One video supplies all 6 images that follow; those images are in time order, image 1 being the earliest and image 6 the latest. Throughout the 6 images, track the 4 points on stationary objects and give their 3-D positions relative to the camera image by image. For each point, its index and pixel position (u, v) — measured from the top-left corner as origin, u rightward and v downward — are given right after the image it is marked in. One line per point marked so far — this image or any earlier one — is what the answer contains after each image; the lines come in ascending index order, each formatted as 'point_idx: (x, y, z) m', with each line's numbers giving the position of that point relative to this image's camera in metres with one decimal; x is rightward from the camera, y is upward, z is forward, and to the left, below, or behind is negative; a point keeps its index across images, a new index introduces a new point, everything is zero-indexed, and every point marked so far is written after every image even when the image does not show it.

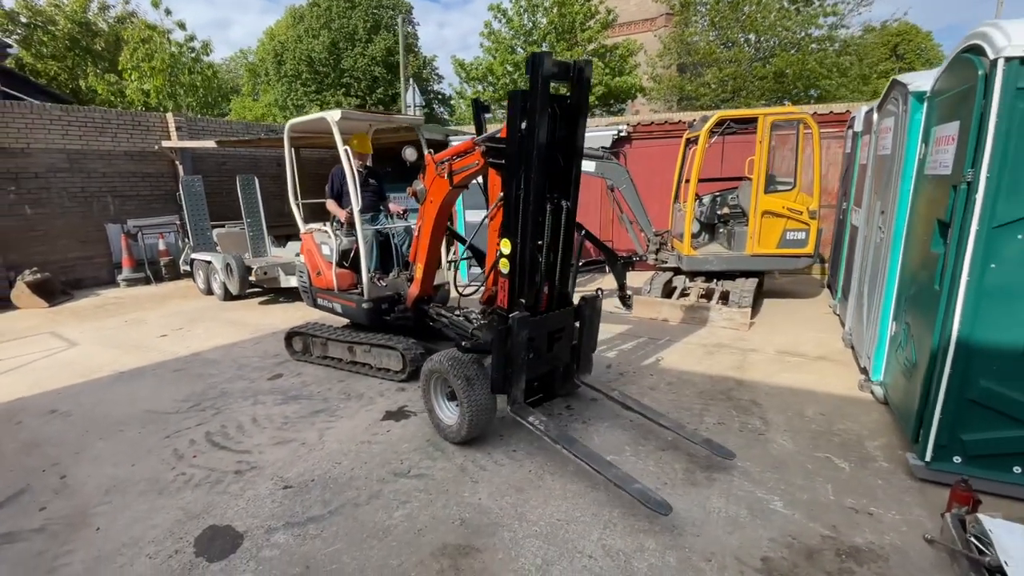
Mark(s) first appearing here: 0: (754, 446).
0: (+1.5, -1.0, +3.0) m
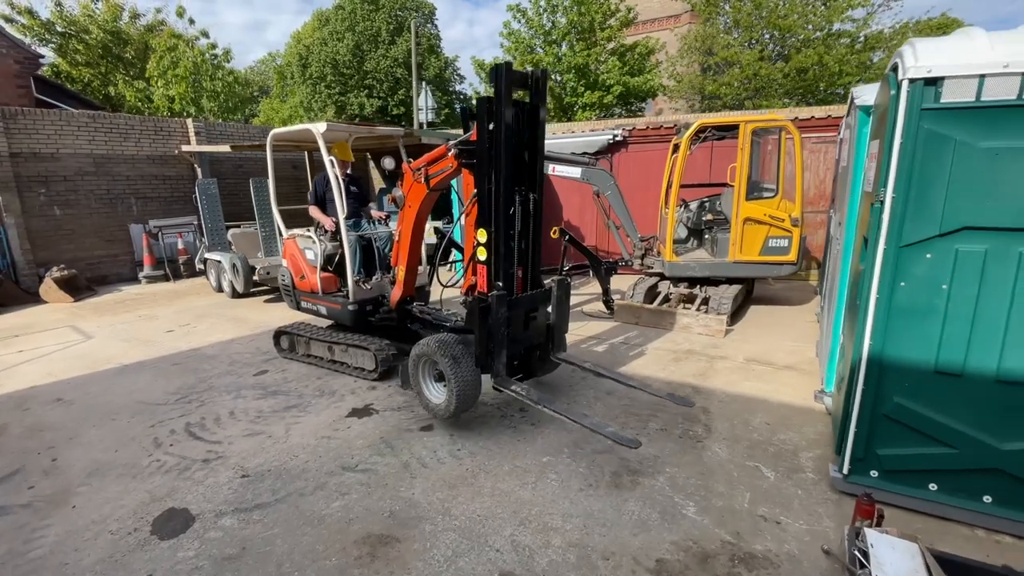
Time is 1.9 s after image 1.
0: (+1.2, -1.1, +3.1) m
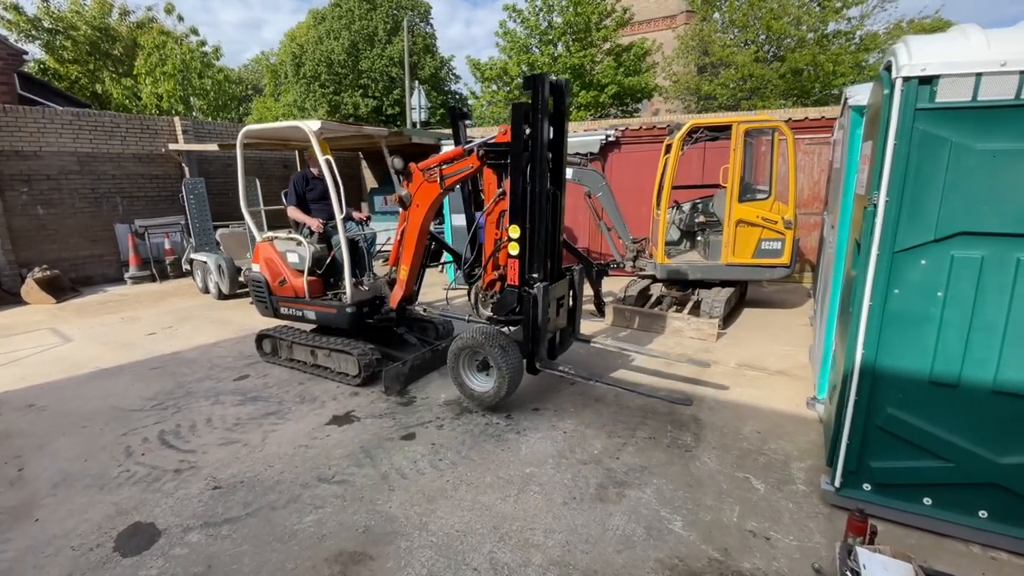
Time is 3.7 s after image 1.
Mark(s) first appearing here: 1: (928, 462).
0: (+1.0, -1.1, +3.0) m
1: (+2.0, -0.9, +2.3) m
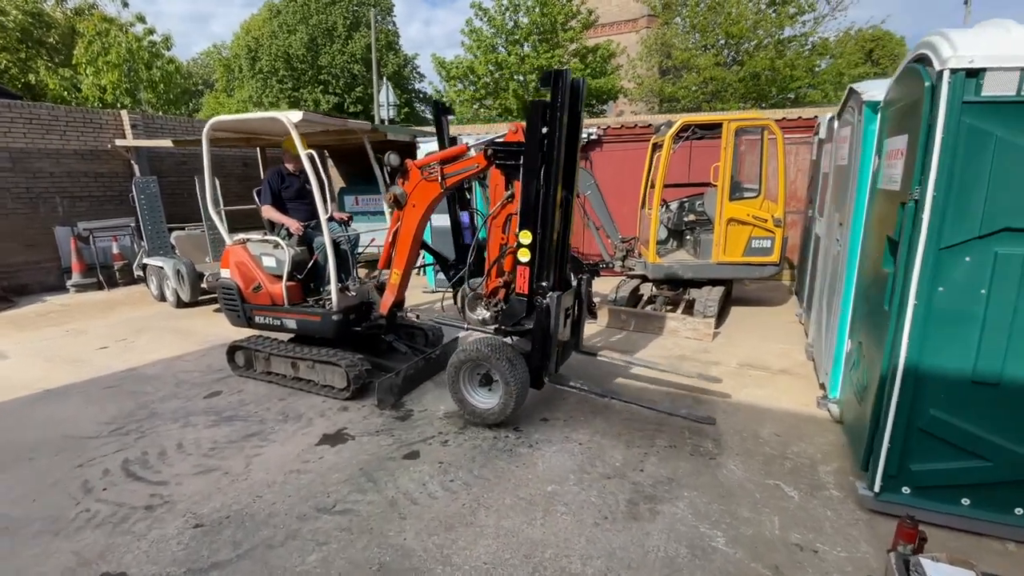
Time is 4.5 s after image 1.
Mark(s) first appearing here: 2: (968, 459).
0: (+1.2, -1.1, +2.9) m
1: (+2.2, -0.8, +2.3) m
2: (+2.2, -0.8, +2.3) m
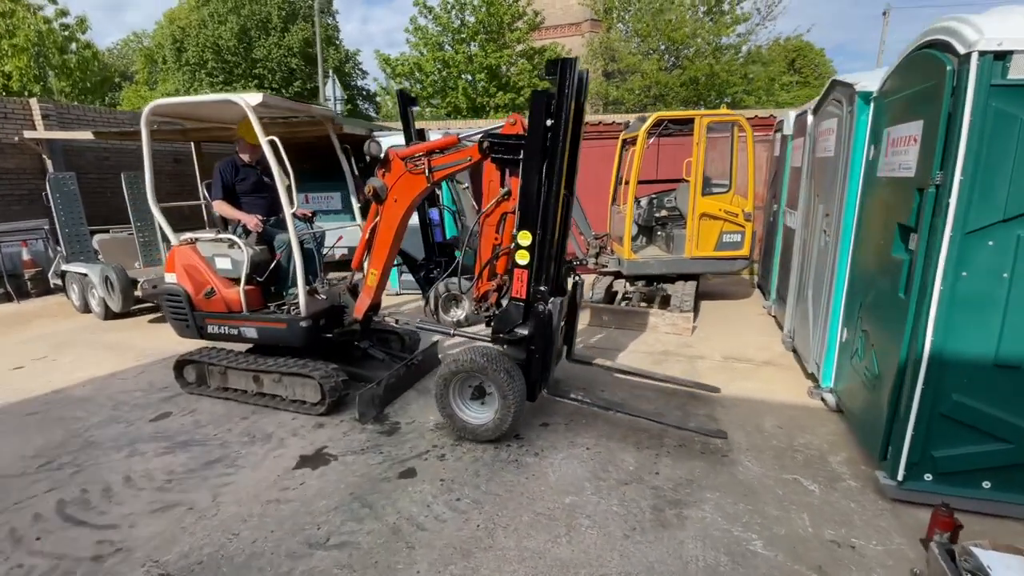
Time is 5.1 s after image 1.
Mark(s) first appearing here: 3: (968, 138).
0: (+1.2, -1.1, +2.8) m
1: (+2.3, -0.8, +2.3) m
2: (+2.3, -0.7, +2.3) m
3: (+2.0, +0.7, +2.1) m
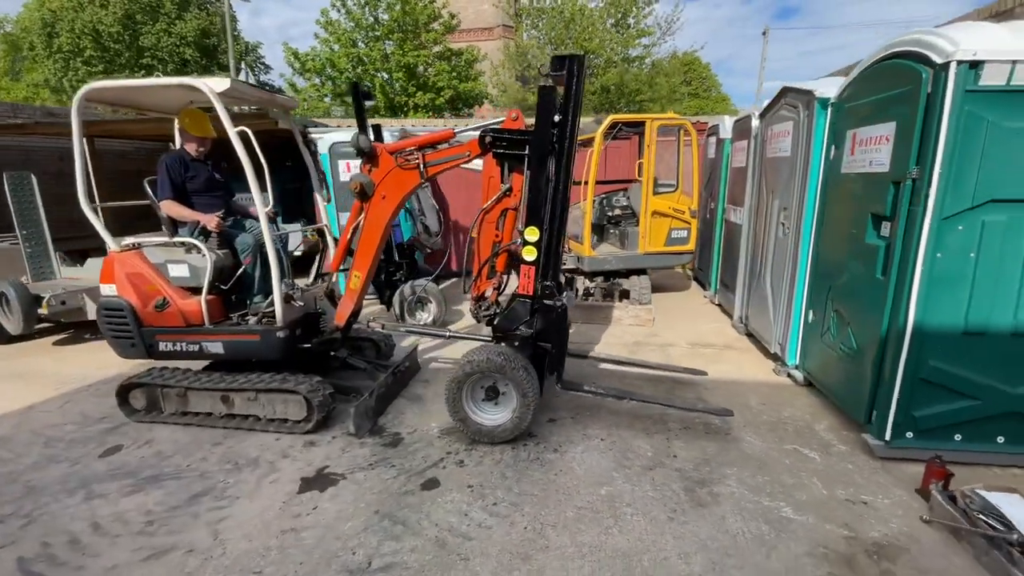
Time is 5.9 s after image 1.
0: (+1.3, -1.0, +3.0) m
1: (+2.5, -0.6, +2.7) m
2: (+2.5, -0.6, +2.7) m
3: (+2.2, +0.8, +2.4) m
